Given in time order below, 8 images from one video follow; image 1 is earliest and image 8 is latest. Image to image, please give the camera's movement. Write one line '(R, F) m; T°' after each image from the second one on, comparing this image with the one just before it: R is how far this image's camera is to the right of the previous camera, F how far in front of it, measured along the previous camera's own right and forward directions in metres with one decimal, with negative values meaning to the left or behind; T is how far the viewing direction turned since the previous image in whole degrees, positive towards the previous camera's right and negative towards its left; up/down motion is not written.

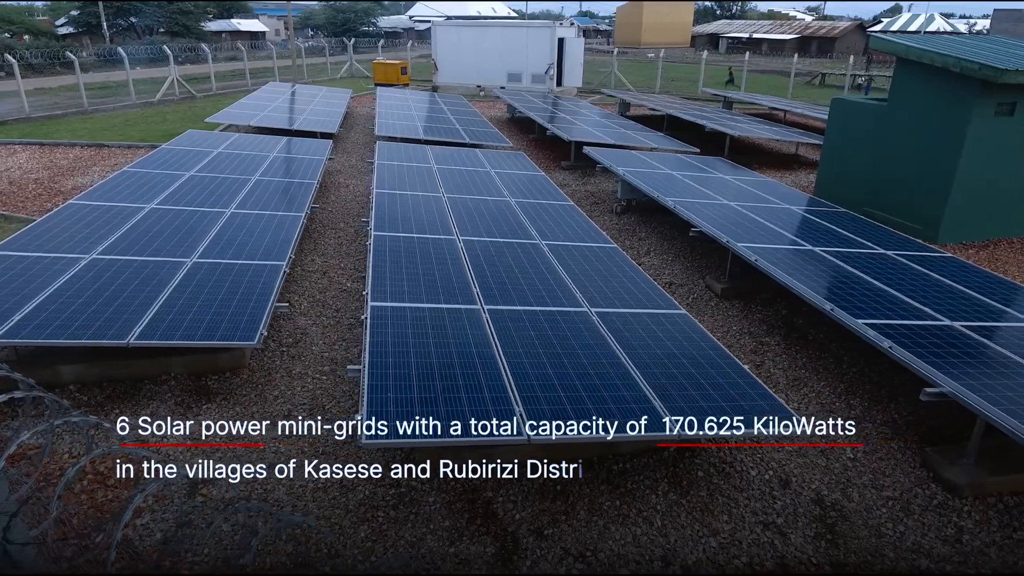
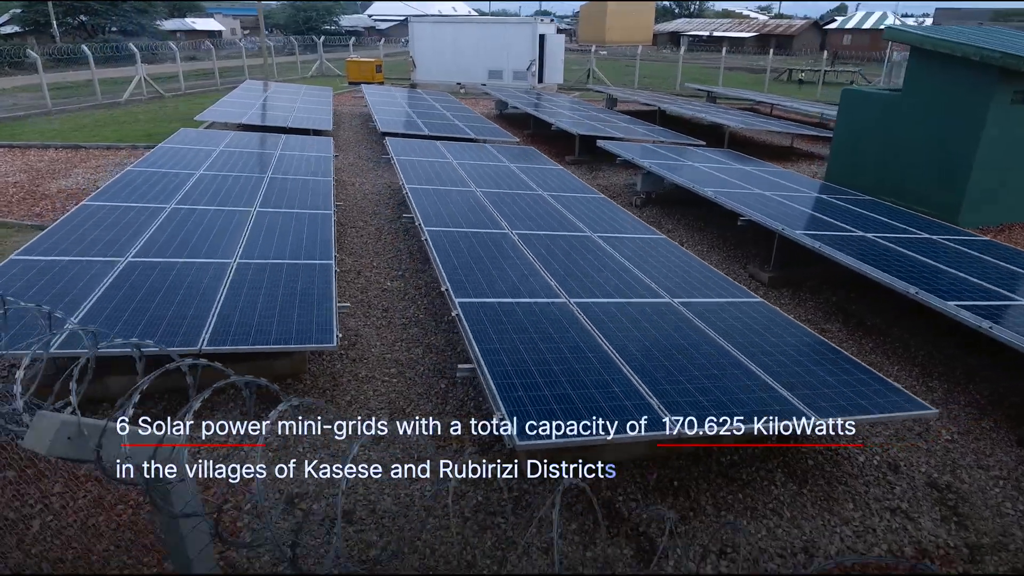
(-1.4, +0.3) m; +4°
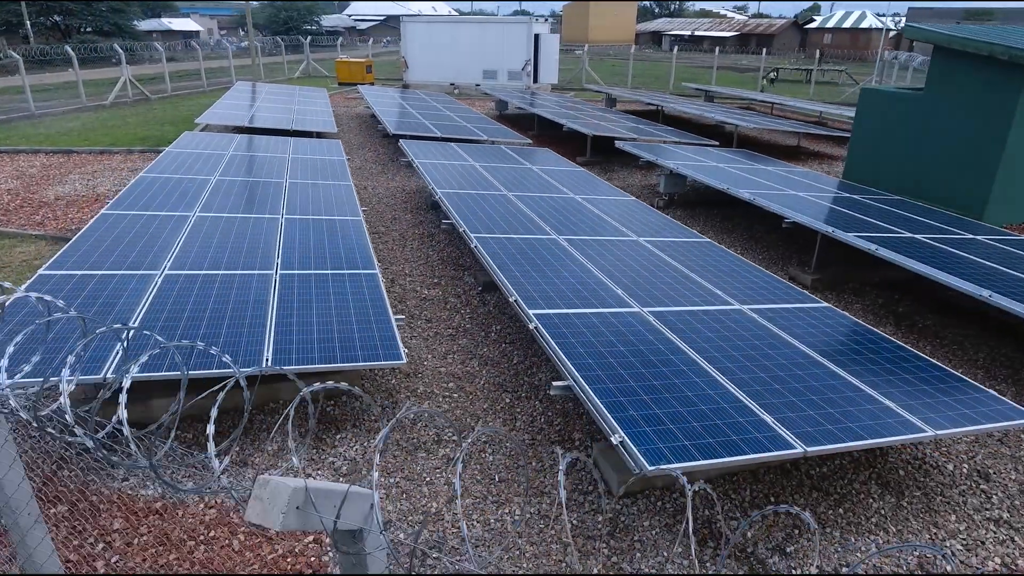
(-0.9, +0.3) m; +2°
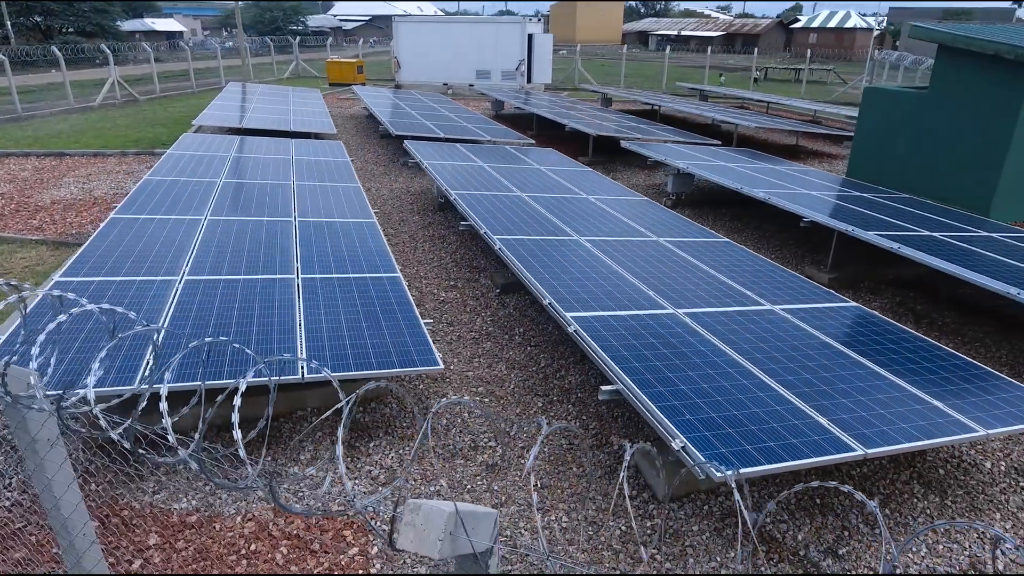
(-0.5, +0.1) m; +1°
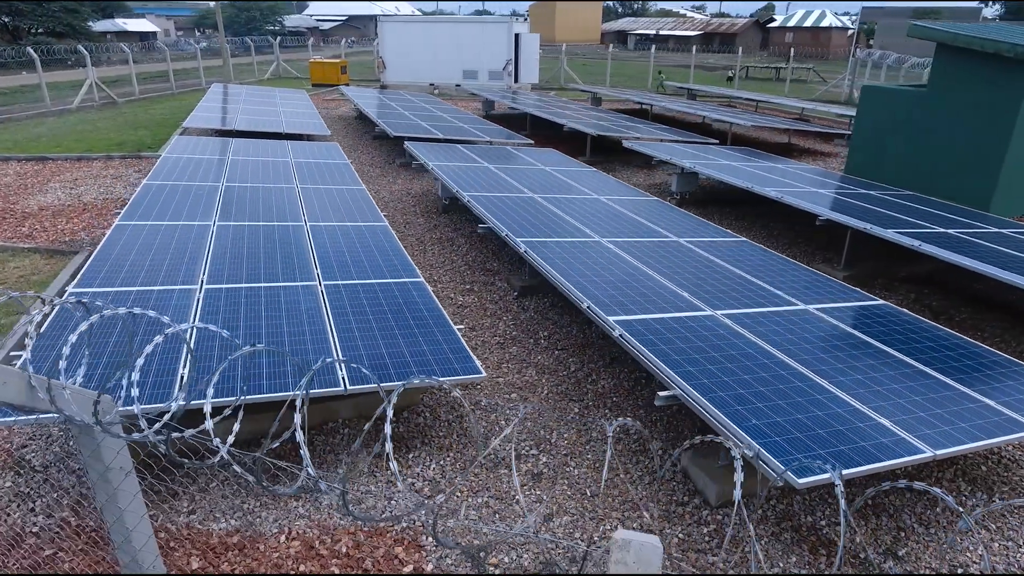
(-0.6, +0.1) m; +2°
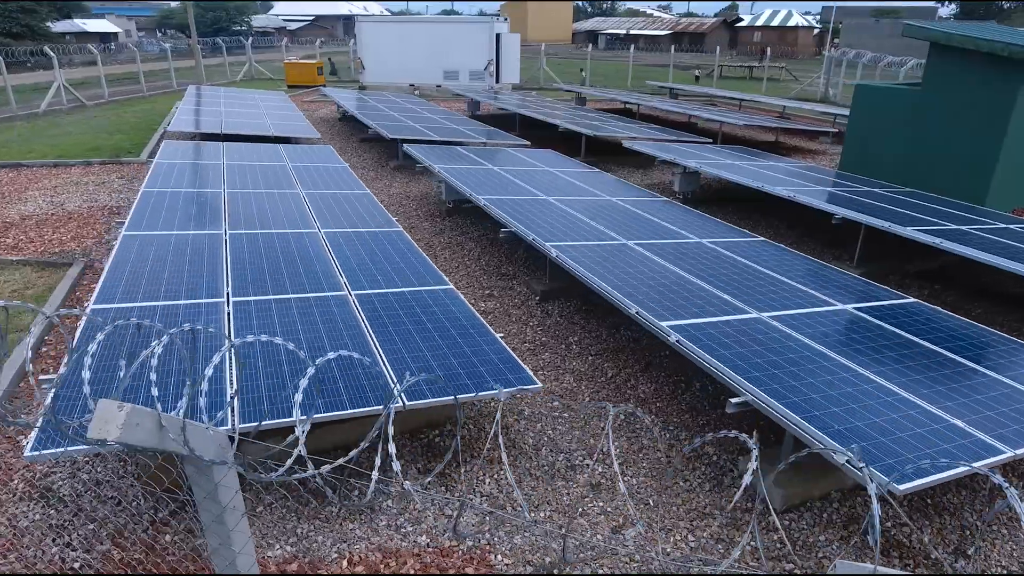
(-0.7, +0.2) m; +3°
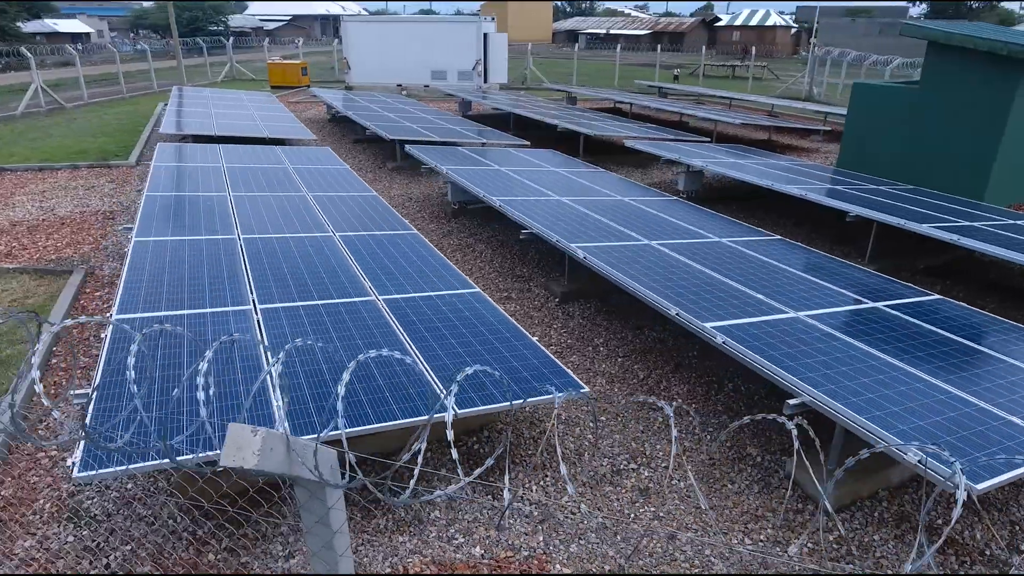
(-0.6, +0.1) m; +2°
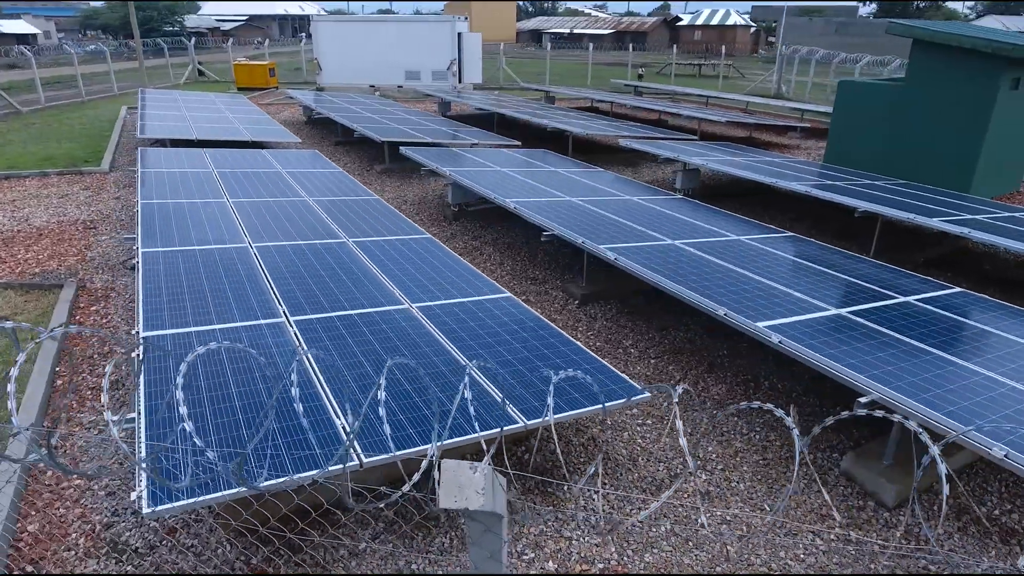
(-0.8, +0.2) m; +3°
